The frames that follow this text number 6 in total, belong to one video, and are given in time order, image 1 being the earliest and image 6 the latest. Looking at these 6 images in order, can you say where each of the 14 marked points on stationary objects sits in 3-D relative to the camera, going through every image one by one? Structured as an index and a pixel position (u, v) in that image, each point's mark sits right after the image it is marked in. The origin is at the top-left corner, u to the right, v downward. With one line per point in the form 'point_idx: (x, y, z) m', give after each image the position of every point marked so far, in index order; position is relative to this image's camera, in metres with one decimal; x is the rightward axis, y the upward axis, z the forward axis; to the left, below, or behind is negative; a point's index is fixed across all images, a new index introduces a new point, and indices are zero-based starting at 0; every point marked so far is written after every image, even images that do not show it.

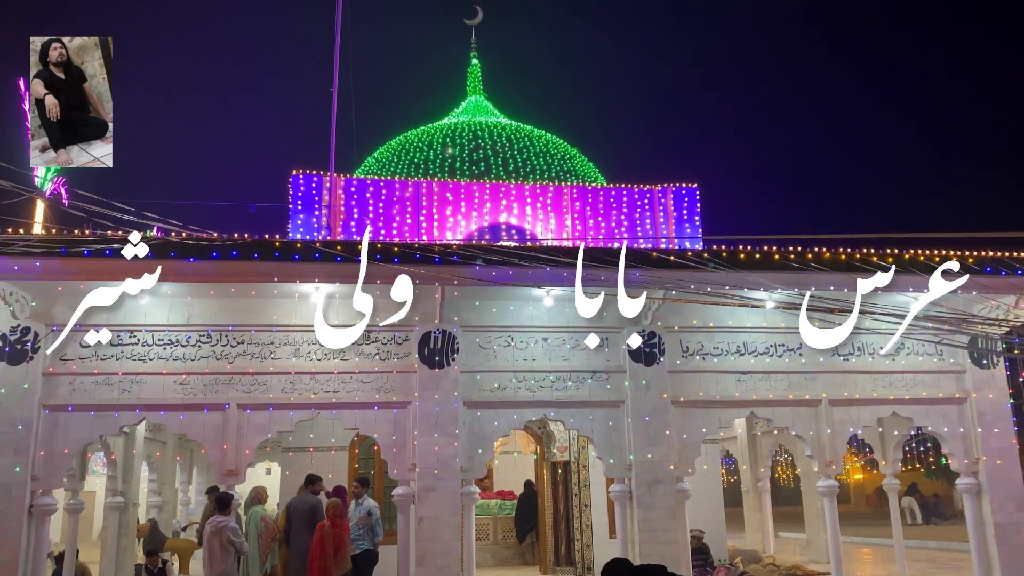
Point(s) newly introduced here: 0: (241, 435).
0: (-2.3, -1.2, +7.1) m
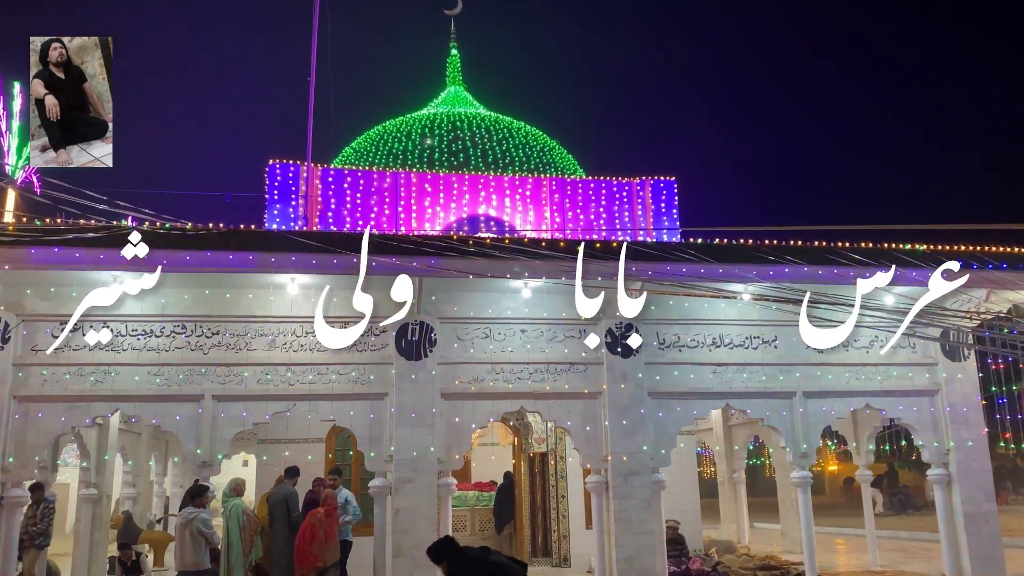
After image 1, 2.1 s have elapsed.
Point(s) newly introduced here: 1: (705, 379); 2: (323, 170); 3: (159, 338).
0: (-2.5, -1.2, +7.1) m
1: (+1.8, -0.9, +8.0) m
2: (-2.2, +1.4, +9.8) m
3: (-3.0, -0.4, +7.2) m
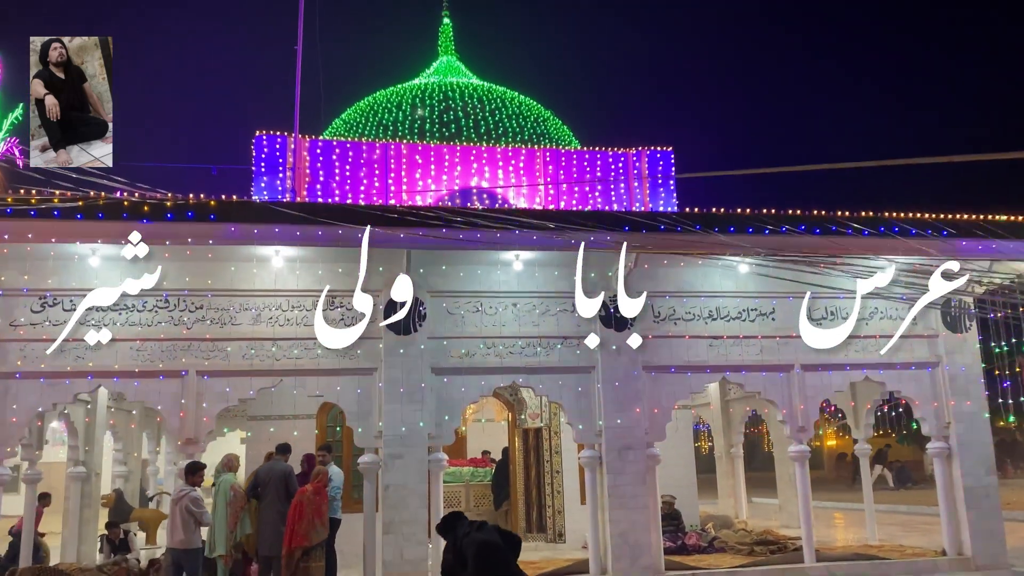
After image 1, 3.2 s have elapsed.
0: (-2.6, -0.9, +6.9) m
1: (+1.8, -0.6, +7.9) m
2: (-2.3, +1.7, +9.6) m
3: (-3.1, -0.2, +7.0) m
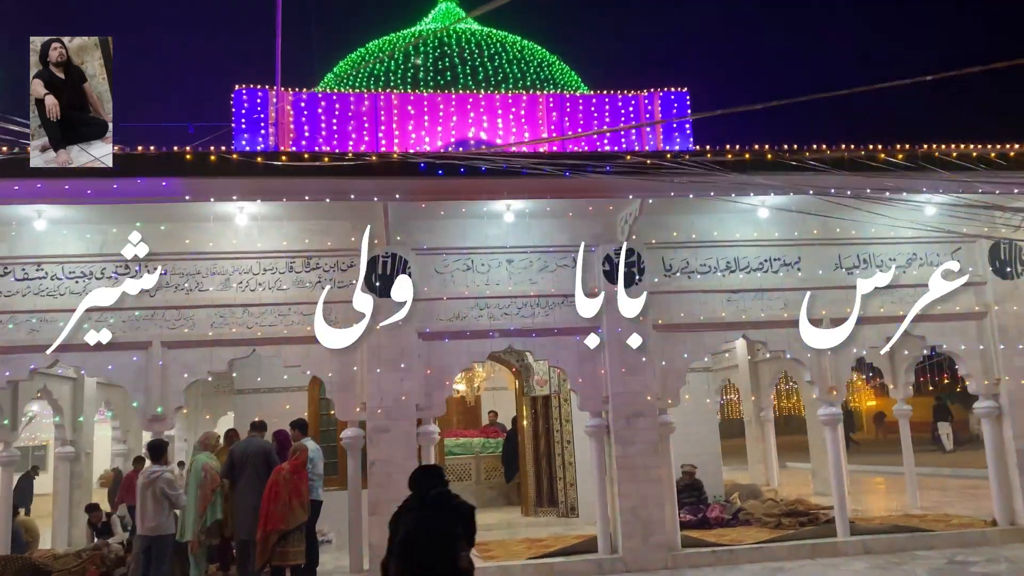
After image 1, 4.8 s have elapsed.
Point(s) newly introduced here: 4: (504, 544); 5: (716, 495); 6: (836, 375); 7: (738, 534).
0: (-2.6, -0.7, +6.4) m
1: (+1.7, -0.2, +7.1) m
2: (-2.3, +2.1, +8.9) m
3: (-3.2, +0.1, +6.4) m
4: (-0.1, -2.3, +7.5) m
5: (+2.2, -2.2, +8.9) m
6: (+2.7, -0.7, +7.1) m
7: (+2.0, -2.2, +7.4) m
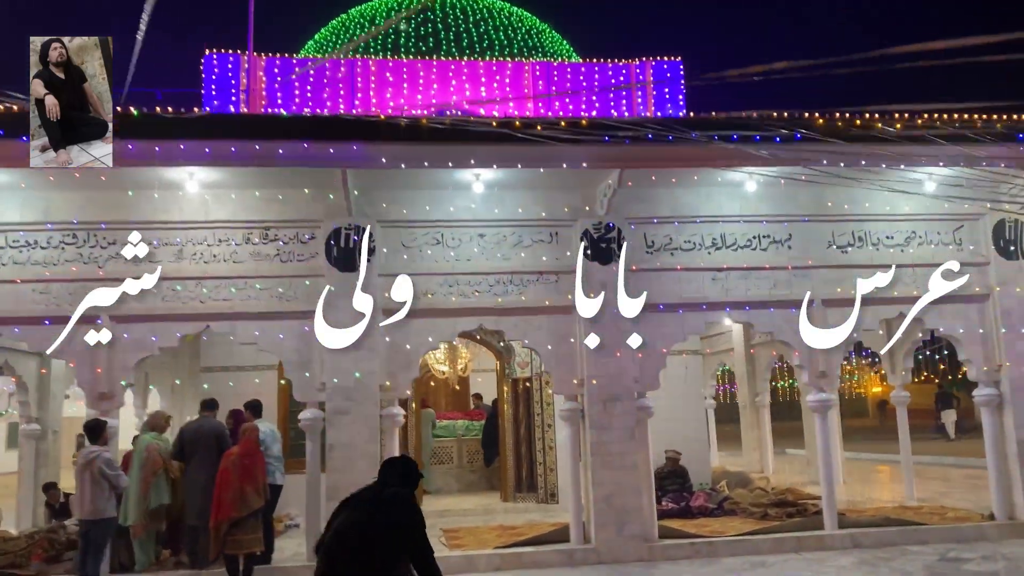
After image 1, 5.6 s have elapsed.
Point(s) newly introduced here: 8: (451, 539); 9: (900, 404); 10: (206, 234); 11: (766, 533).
0: (-2.8, -0.5, +6.0) m
1: (+1.5, 0.0, +6.7) m
2: (-2.5, +2.3, +8.5) m
3: (-3.4, +0.3, +6.1) m
4: (-0.3, -2.1, +7.2) m
5: (+1.9, -2.0, +8.6) m
6: (+2.5, -0.6, +6.7) m
7: (+1.8, -2.0, +7.1) m
8: (-0.5, -2.0, +6.9) m
9: (+3.9, -1.2, +8.5) m
10: (-2.3, +0.4, +6.3) m
11: (+2.0, -1.9, +6.6) m
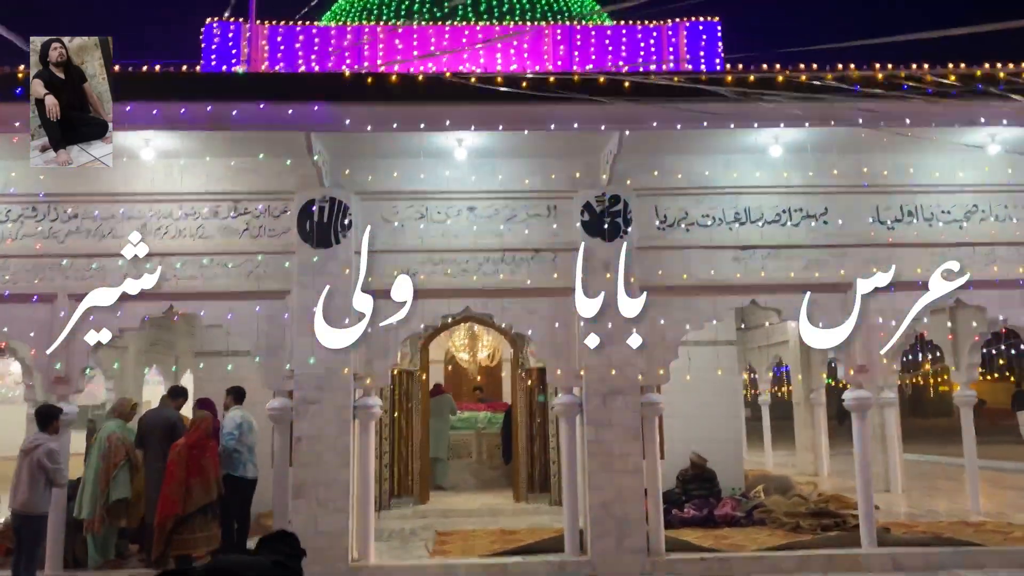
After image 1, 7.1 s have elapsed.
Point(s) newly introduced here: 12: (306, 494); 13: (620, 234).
0: (-2.9, -0.3, +5.6) m
1: (+1.5, +0.1, +5.9) m
2: (-2.3, +2.5, +8.1) m
3: (-3.5, +0.4, +5.7) m
4: (-0.3, -1.9, +6.6) m
5: (+2.0, -1.8, +7.7) m
6: (+2.5, -0.4, +5.8) m
7: (+1.7, -1.9, +6.3) m
8: (-0.5, -1.9, +6.3) m
9: (+4.0, -1.0, +7.4) m
10: (-2.3, +0.6, +5.8) m
11: (+1.9, -1.8, +5.8) m
12: (-1.4, -1.3, +5.5) m
13: (+0.7, +0.4, +5.8) m
